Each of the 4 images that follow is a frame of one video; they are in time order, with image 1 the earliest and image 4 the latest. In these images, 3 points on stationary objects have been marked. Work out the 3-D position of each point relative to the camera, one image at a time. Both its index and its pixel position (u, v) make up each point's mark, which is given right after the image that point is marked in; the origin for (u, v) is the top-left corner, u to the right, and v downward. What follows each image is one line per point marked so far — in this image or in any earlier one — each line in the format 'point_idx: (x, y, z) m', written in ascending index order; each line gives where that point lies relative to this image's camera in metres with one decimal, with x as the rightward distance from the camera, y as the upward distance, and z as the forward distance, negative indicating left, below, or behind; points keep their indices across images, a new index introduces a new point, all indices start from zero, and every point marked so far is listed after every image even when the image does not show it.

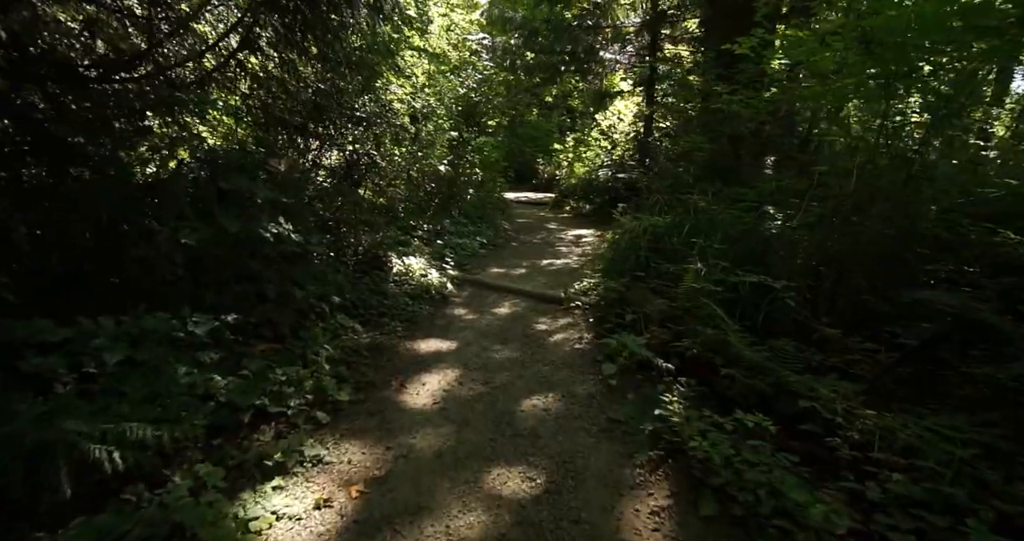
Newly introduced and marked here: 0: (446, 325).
0: (-0.7, -0.6, +6.1) m
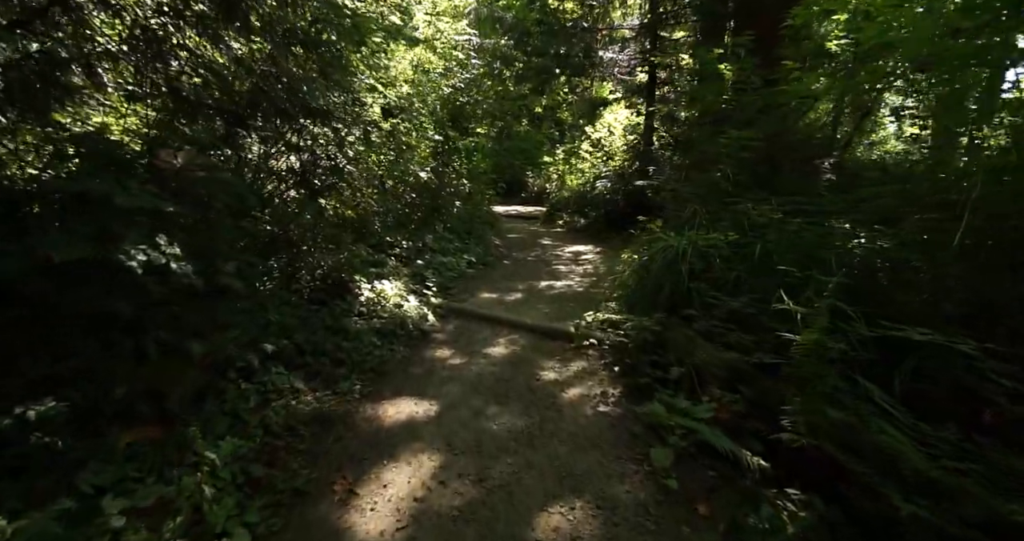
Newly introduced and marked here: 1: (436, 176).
0: (-0.8, -0.9, +4.6) m
1: (-1.6, +2.0, +11.2) m
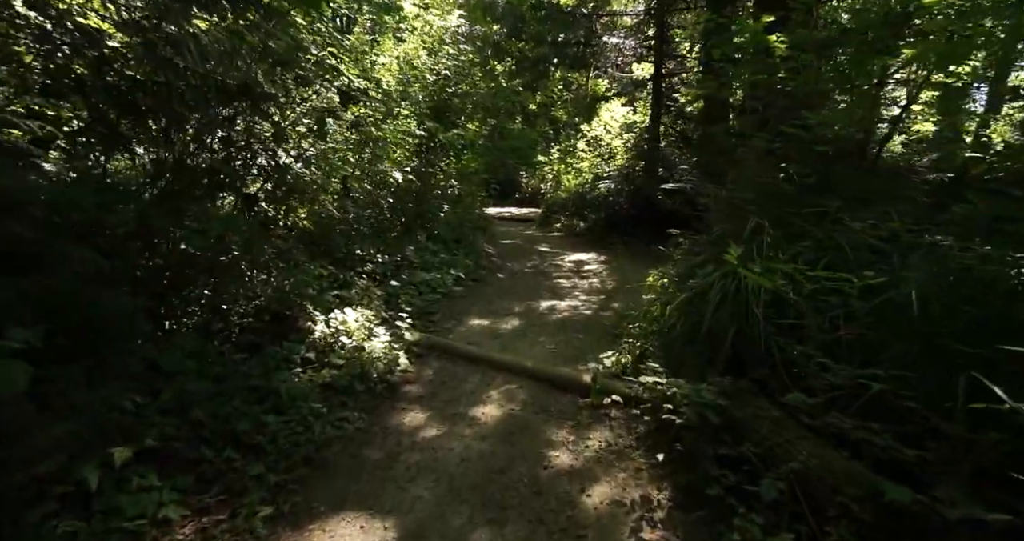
0: (-0.8, -1.2, +3.3) m
1: (-1.7, +1.7, +9.8) m
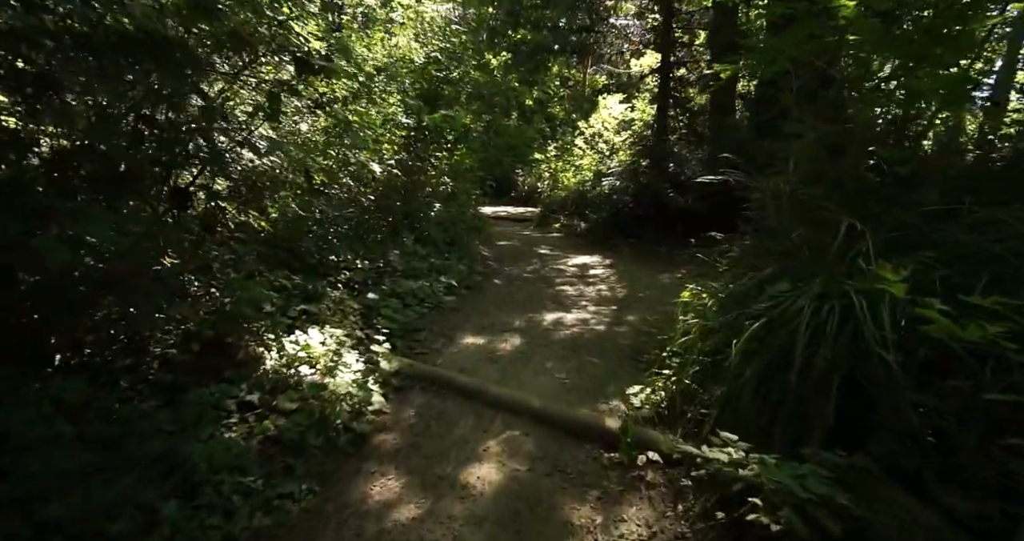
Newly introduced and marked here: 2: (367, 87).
0: (-0.7, -1.3, +2.2) m
1: (-1.8, +1.6, +8.7) m
2: (-1.8, +2.3, +6.9) m
